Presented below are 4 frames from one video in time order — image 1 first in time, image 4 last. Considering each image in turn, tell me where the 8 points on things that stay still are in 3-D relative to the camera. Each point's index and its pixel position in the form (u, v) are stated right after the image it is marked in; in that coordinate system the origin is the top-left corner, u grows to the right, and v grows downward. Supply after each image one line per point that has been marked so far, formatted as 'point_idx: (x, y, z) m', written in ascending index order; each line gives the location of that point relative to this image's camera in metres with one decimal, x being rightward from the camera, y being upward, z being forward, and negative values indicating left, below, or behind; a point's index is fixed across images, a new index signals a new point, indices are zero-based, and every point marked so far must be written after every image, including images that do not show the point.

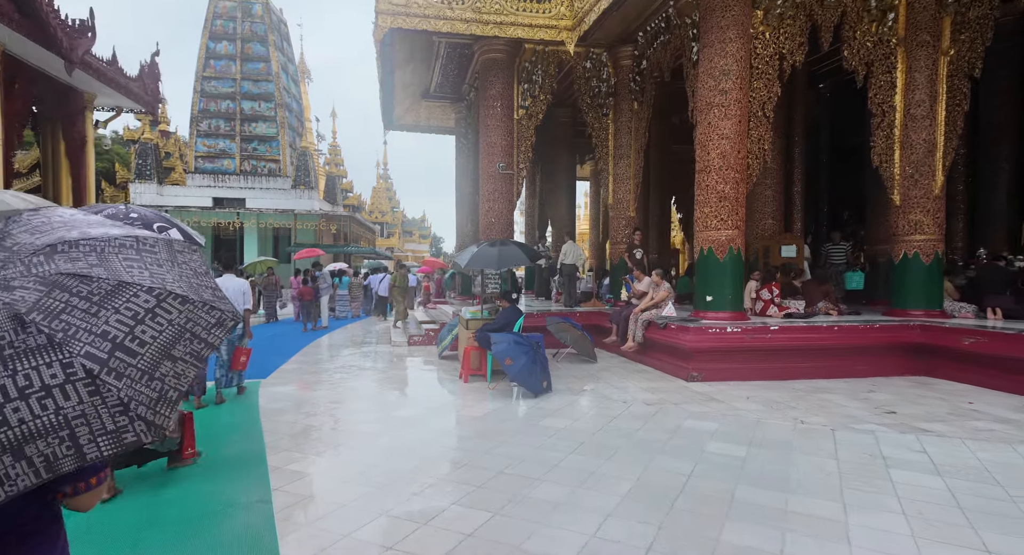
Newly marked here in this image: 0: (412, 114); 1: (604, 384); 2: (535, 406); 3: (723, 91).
0: (-2.6, +4.2, +13.9) m
1: (+1.0, -1.2, +6.1) m
2: (+0.2, -1.2, +5.1) m
3: (+2.7, +2.4, +6.8) m
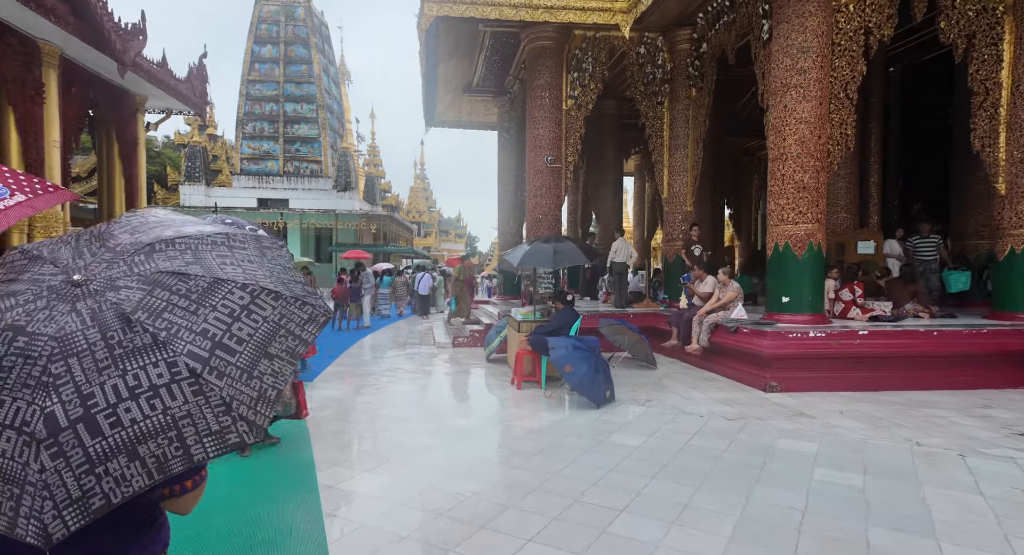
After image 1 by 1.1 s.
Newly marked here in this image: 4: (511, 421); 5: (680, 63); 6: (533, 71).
0: (-1.4, +4.2, +13.6) m
1: (+1.6, -1.2, +5.6) m
2: (+0.8, -1.2, +4.6) m
3: (+3.3, +2.4, +6.2) m
4: (0.0, -1.2, +4.7) m
5: (+2.8, +3.6, +9.0) m
6: (+0.4, +3.4, +9.0) m
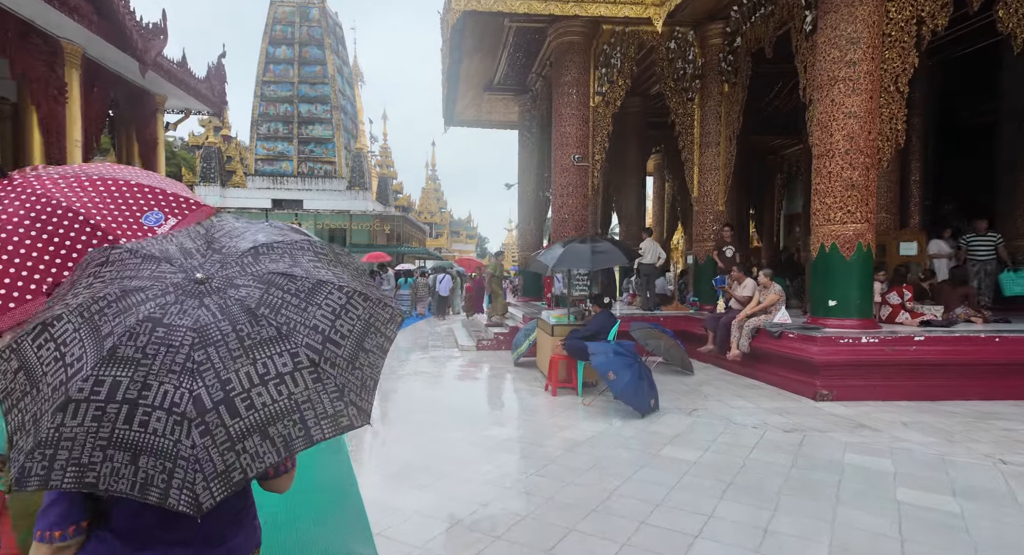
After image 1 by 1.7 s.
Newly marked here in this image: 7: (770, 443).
0: (-0.9, +4.2, +13.4) m
1: (+2.0, -1.2, +5.3) m
2: (+1.1, -1.2, +4.4) m
3: (+3.7, +2.4, +5.9) m
4: (+0.3, -1.2, +4.4) m
5: (+3.2, +3.5, +8.8) m
6: (+0.8, +3.4, +8.8) m
7: (+1.9, -1.2, +4.0) m
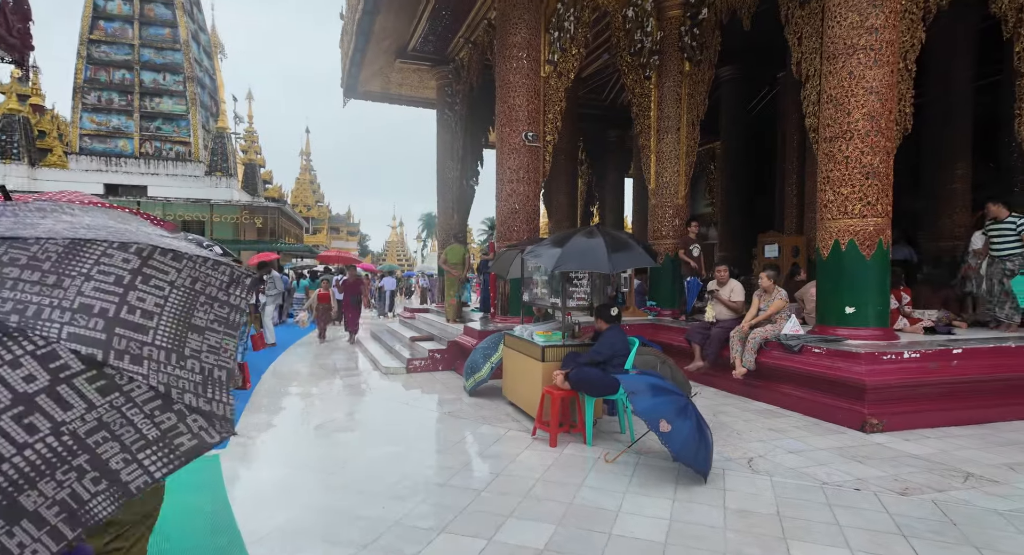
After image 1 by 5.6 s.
0: (-2.8, +4.1, +11.3) m
1: (+1.9, -1.3, +4.1) m
2: (+1.2, -1.3, +3.1) m
3: (+3.4, +2.3, +5.1) m
4: (+0.5, -1.3, +2.9) m
5: (+2.3, +3.5, +7.8) m
6: (-0.1, +3.4, +7.3) m
7: (+2.1, -1.3, +2.8) m
